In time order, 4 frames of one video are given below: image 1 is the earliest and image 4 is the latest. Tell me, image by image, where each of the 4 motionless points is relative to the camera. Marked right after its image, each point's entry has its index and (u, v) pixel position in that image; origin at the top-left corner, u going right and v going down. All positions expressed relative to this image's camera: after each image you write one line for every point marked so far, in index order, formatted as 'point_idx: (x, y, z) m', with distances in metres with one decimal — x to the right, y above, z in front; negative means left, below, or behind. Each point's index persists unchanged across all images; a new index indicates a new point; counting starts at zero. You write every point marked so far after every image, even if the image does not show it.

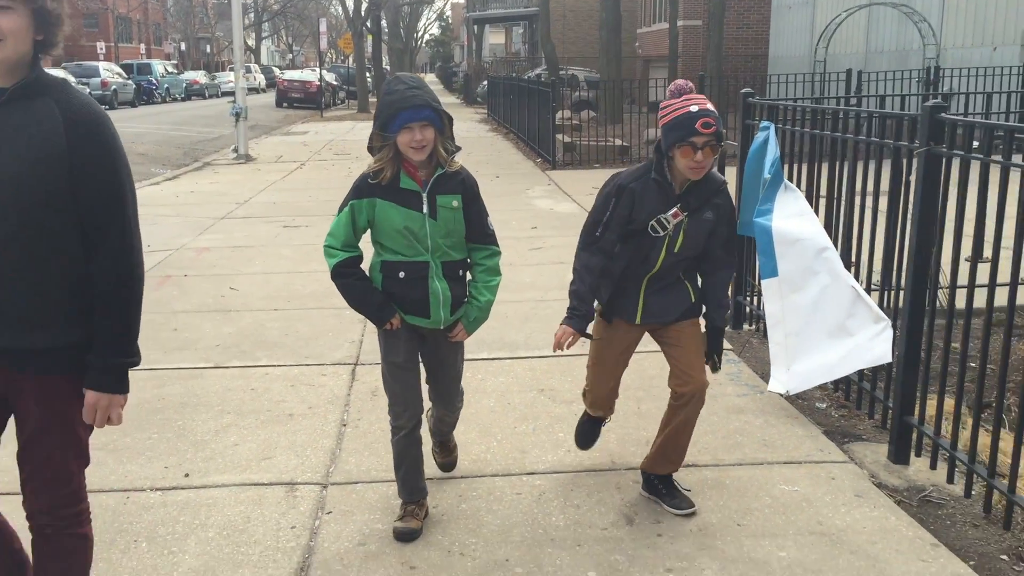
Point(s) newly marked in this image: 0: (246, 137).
0: (-4.5, +2.5, +16.5) m
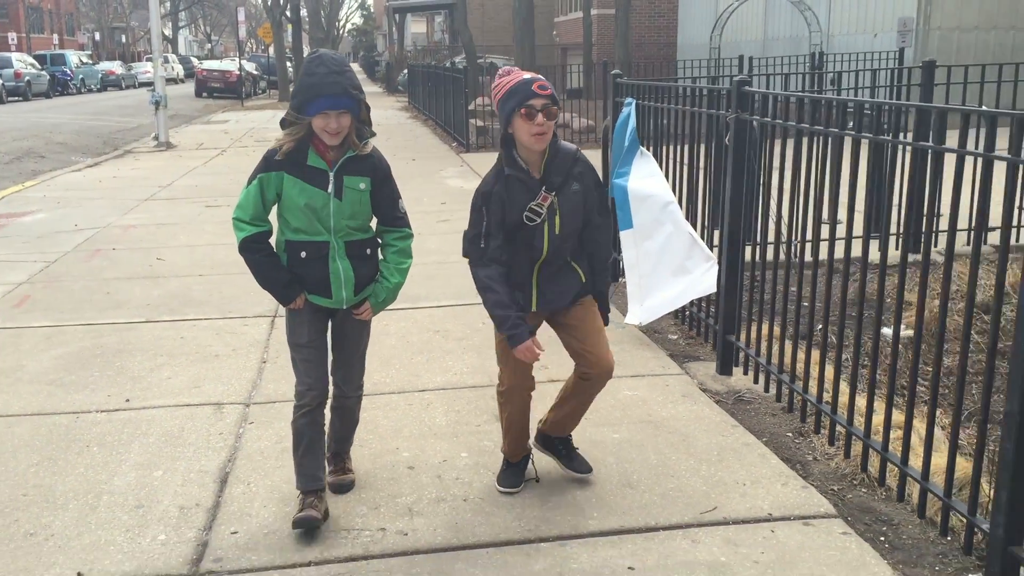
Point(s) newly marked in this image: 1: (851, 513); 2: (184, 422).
0: (-6.0, +2.8, +16.8) m
1: (+1.1, -0.7, +3.3) m
2: (-1.4, -0.6, +4.1) m
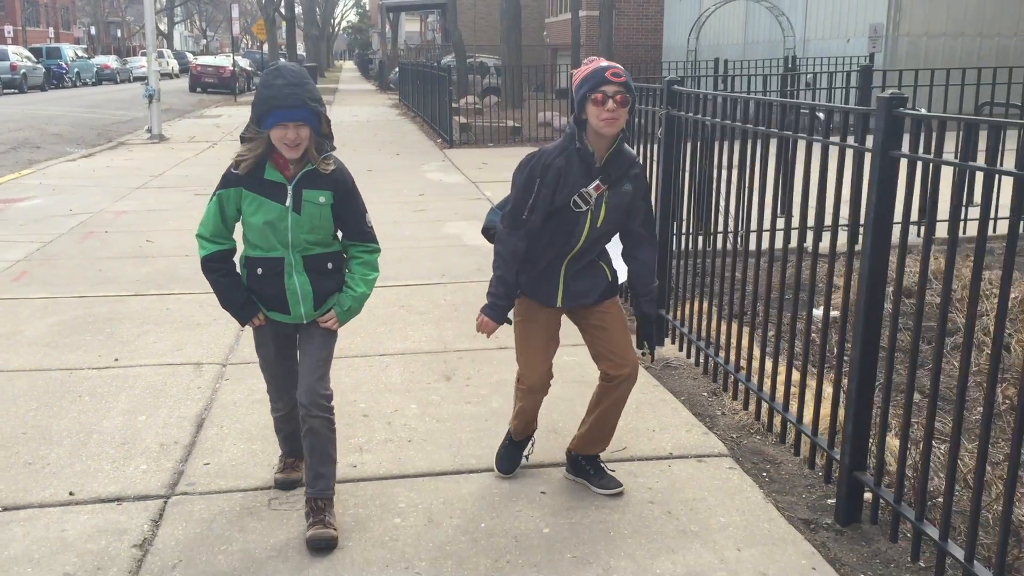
0: (-6.3, +3.0, +17.3) m
1: (+0.9, -0.6, +3.8) m
2: (-1.6, -0.4, +4.6) m
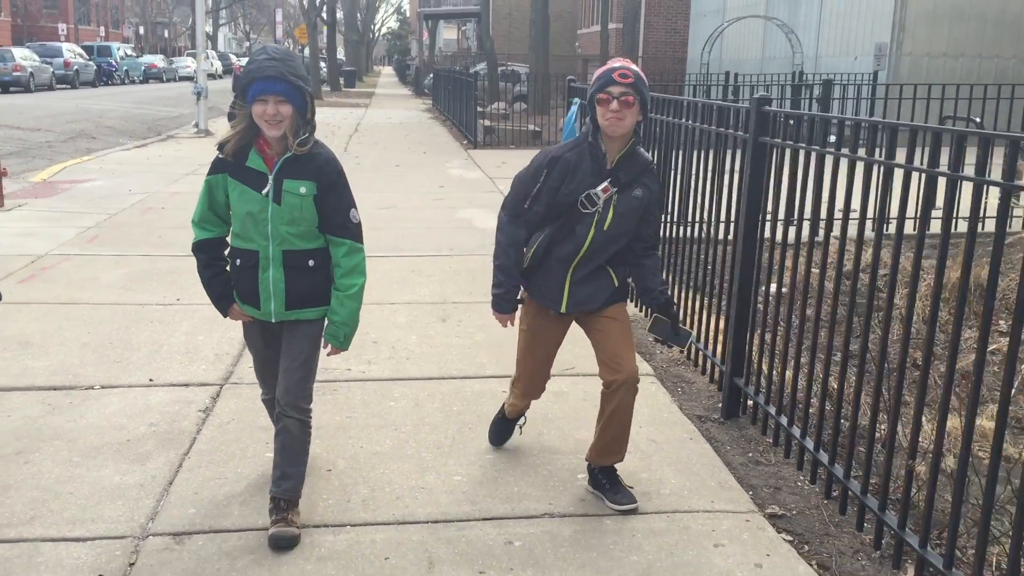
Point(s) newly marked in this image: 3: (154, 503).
0: (-5.9, +3.3, +18.6) m
1: (+0.8, -0.4, +4.8) m
2: (-1.7, -0.1, +5.7) m
3: (-1.2, -0.7, +3.3) m
